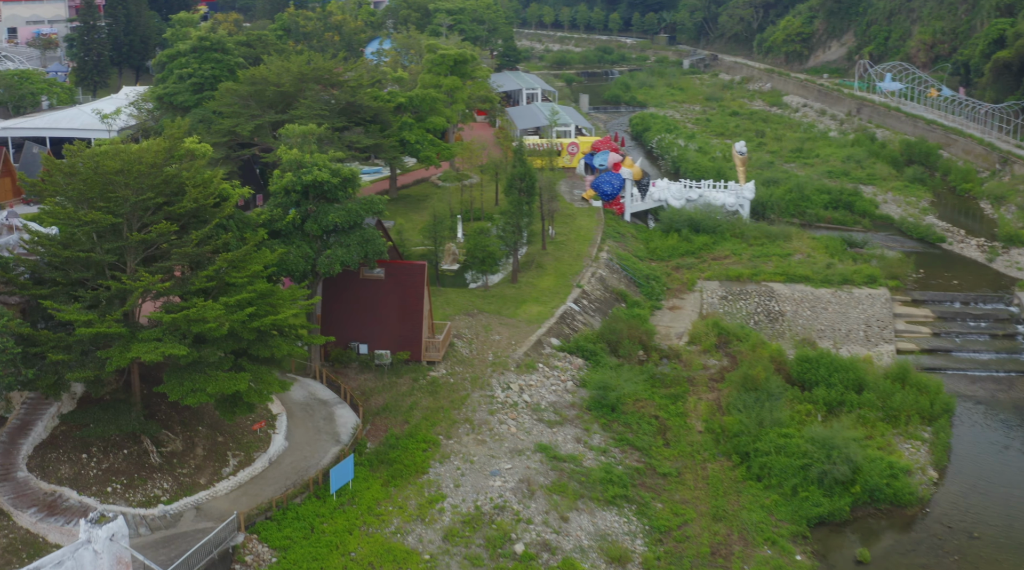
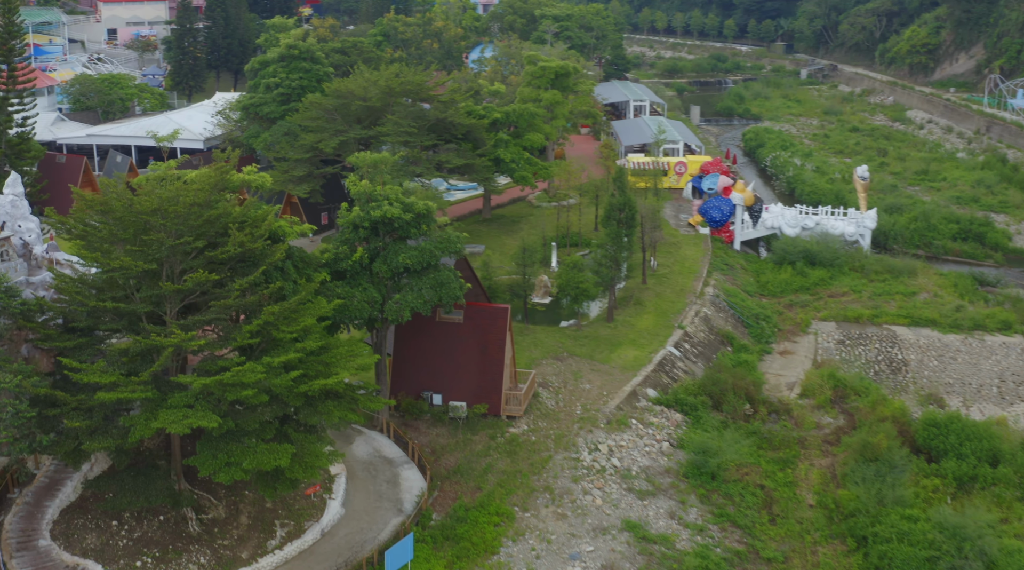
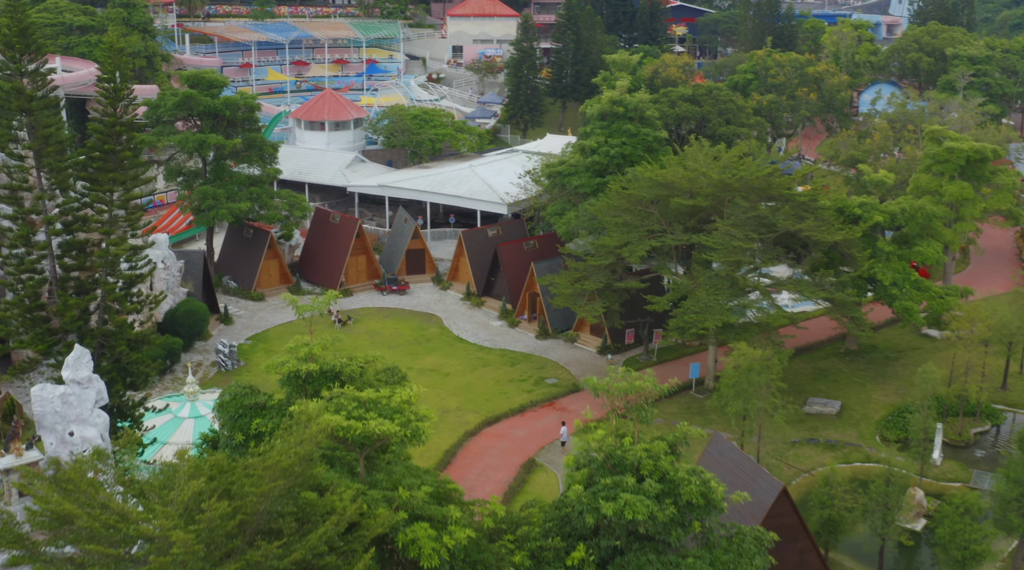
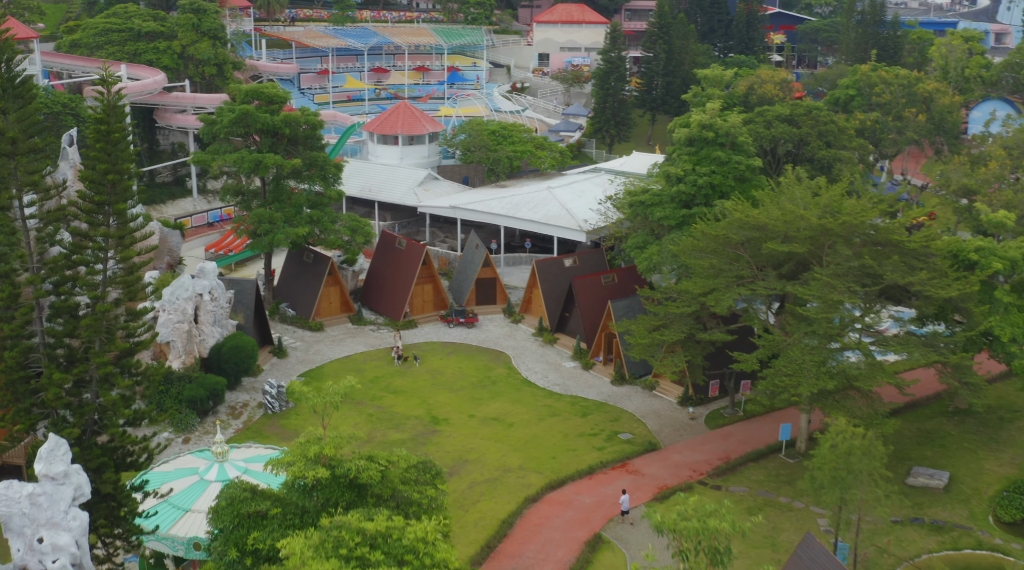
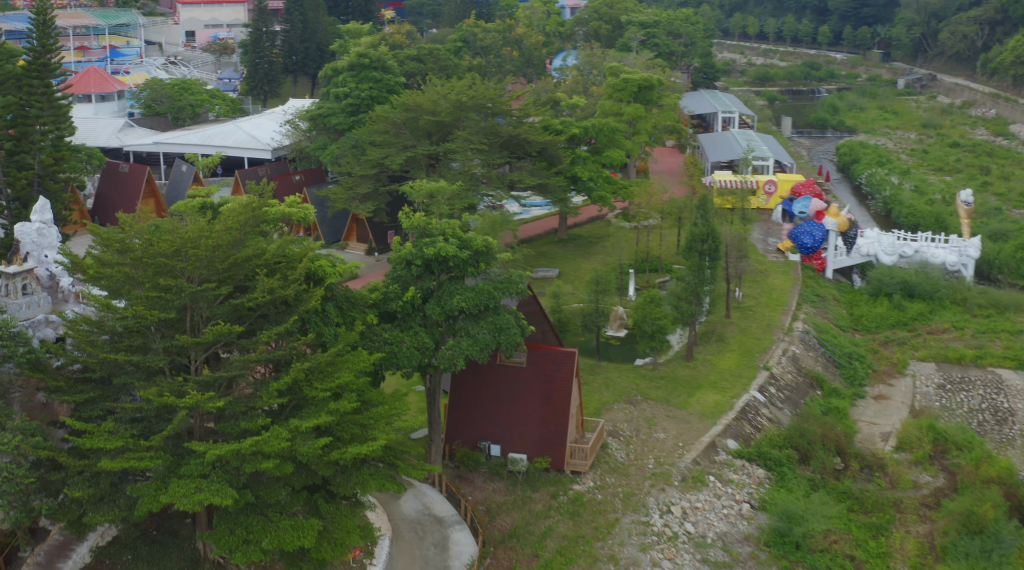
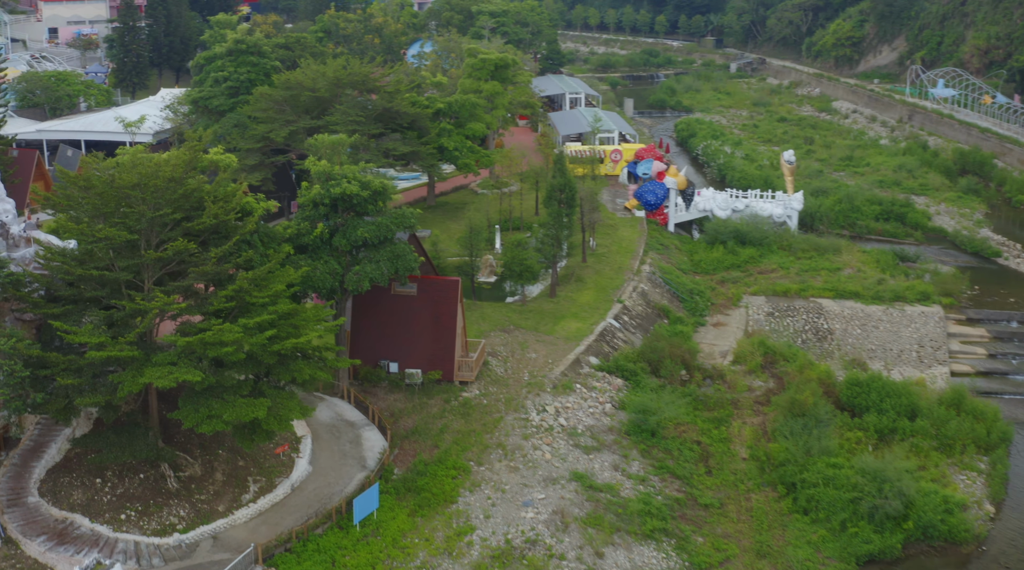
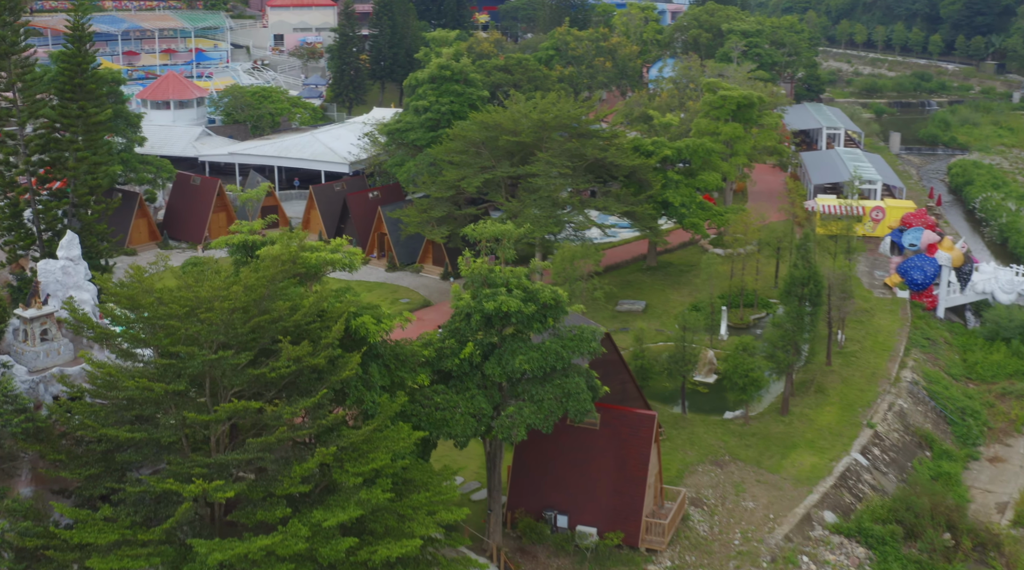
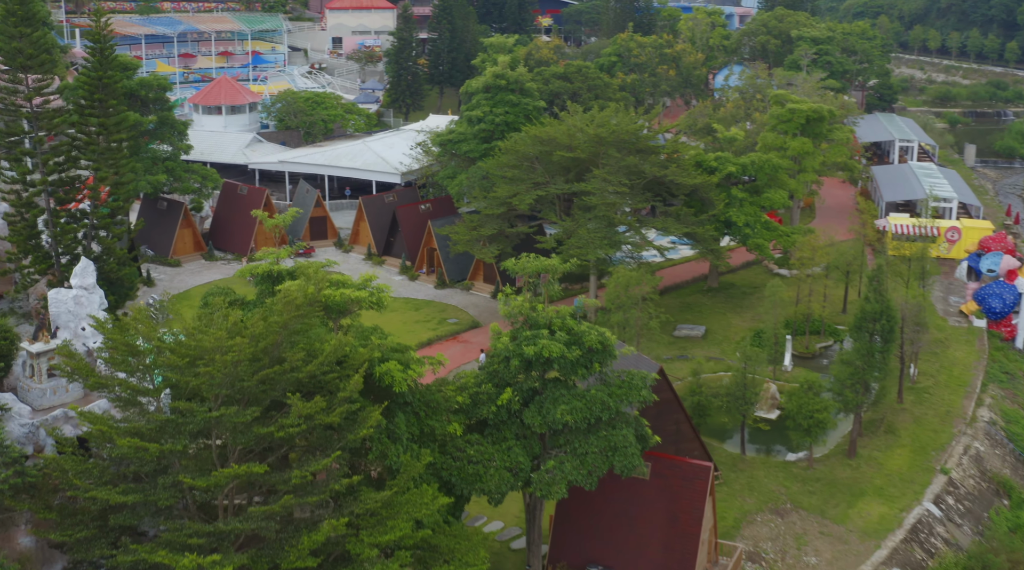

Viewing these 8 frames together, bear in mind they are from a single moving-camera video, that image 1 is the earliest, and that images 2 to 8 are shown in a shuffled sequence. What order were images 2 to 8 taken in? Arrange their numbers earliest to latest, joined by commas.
6, 2, 5, 7, 8, 3, 4
